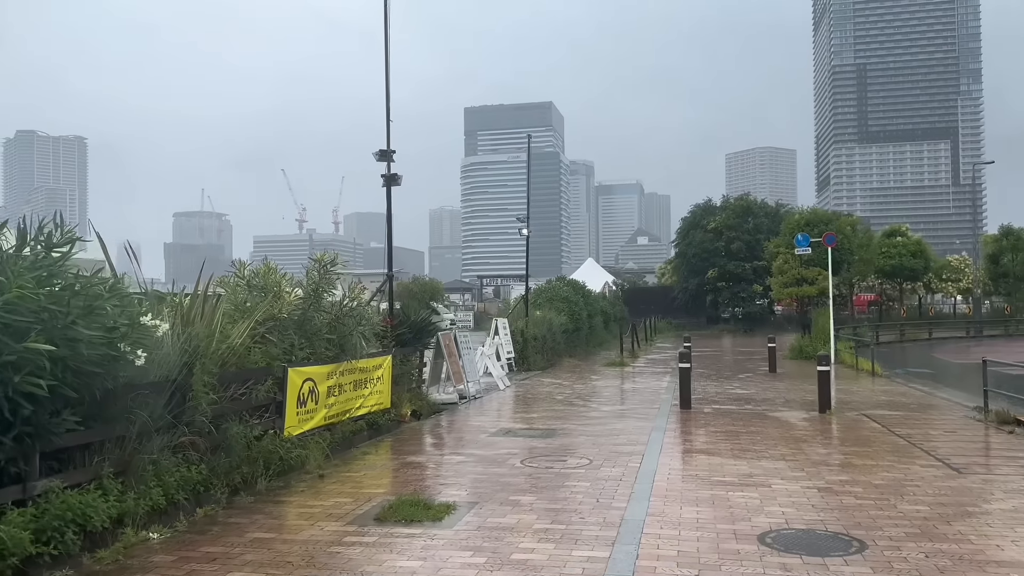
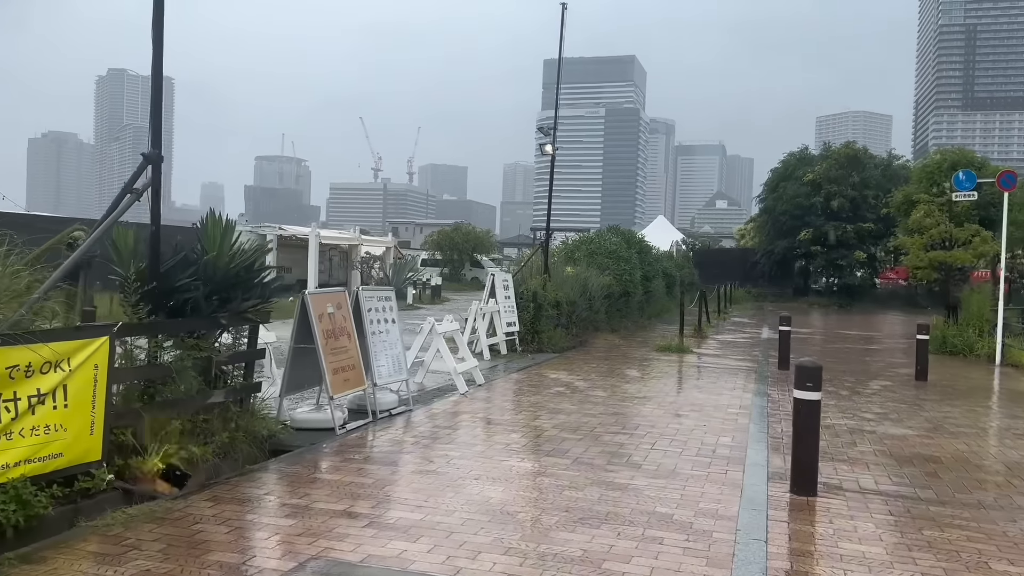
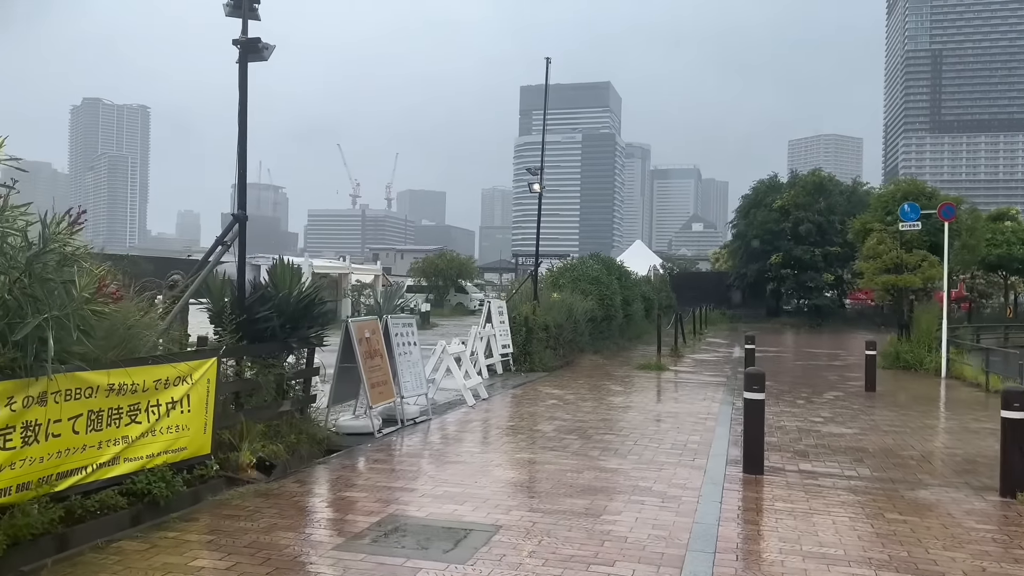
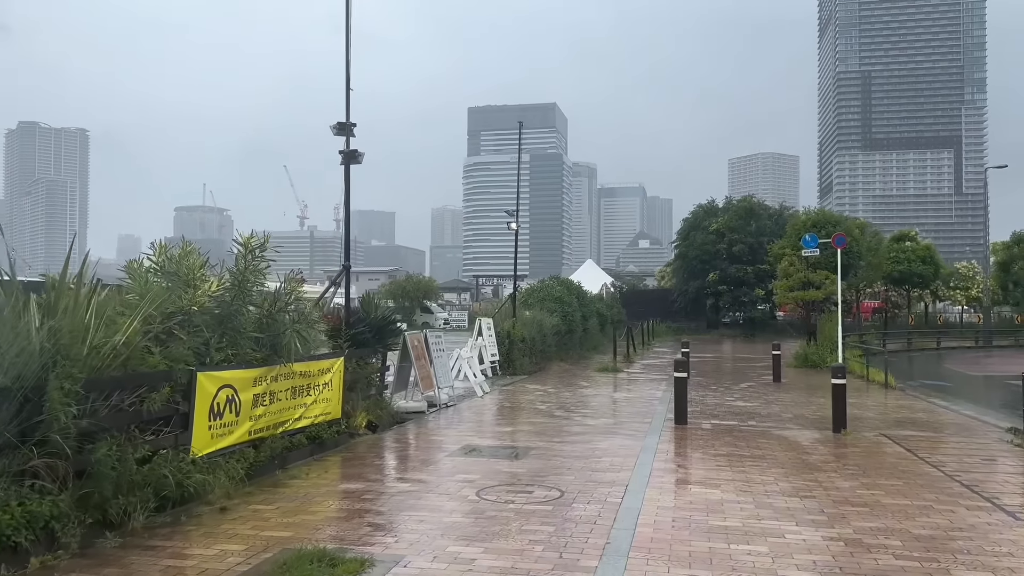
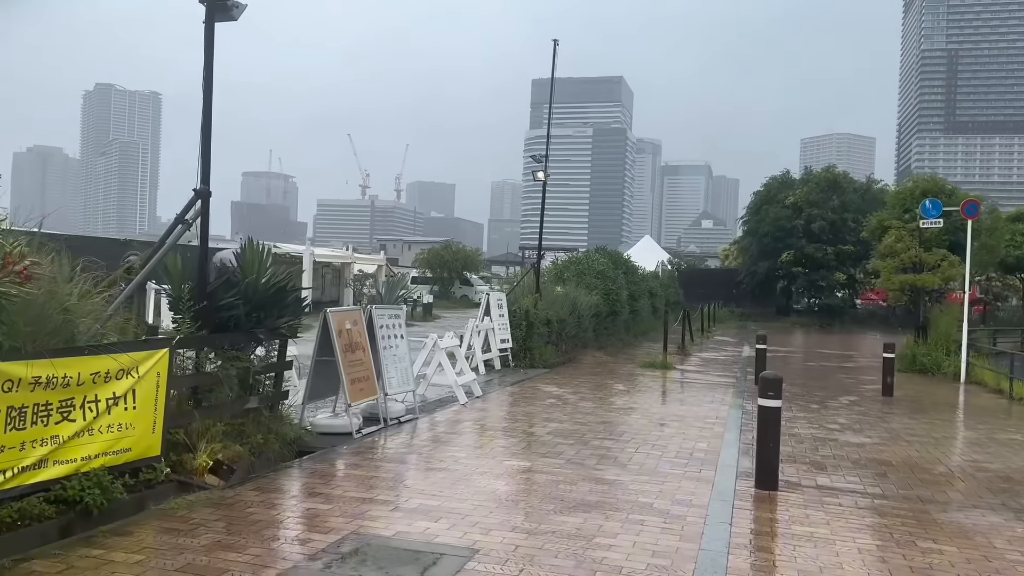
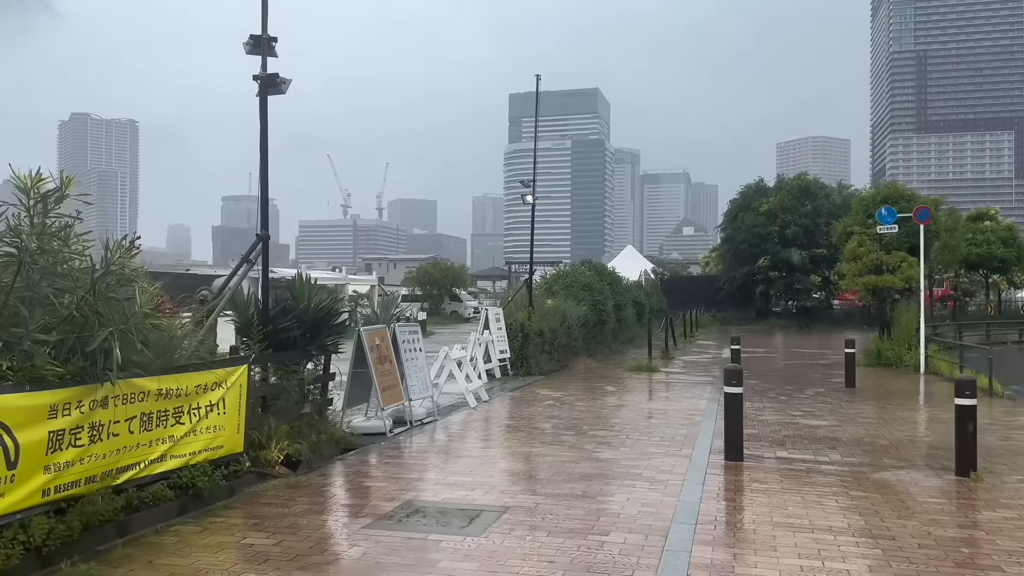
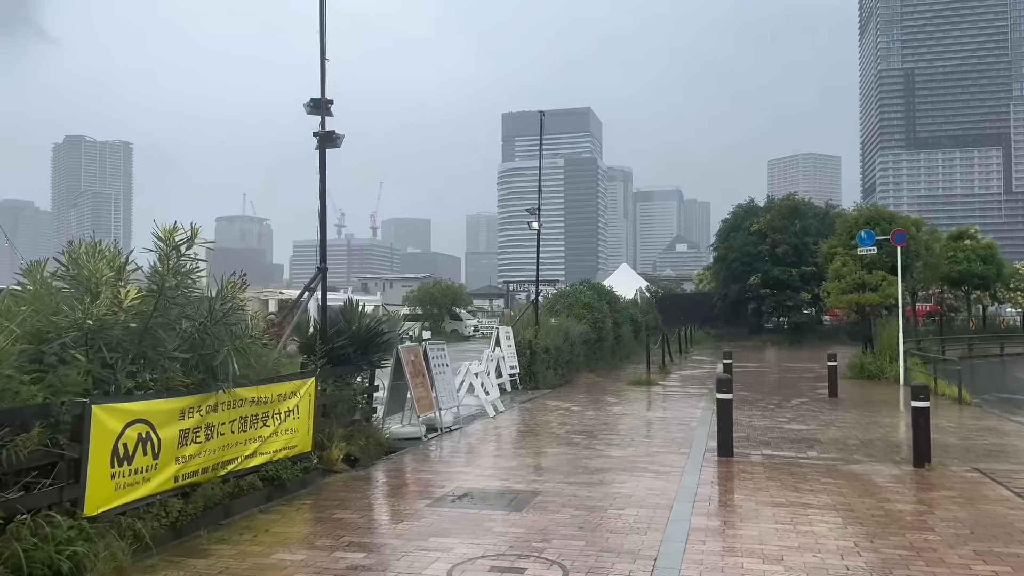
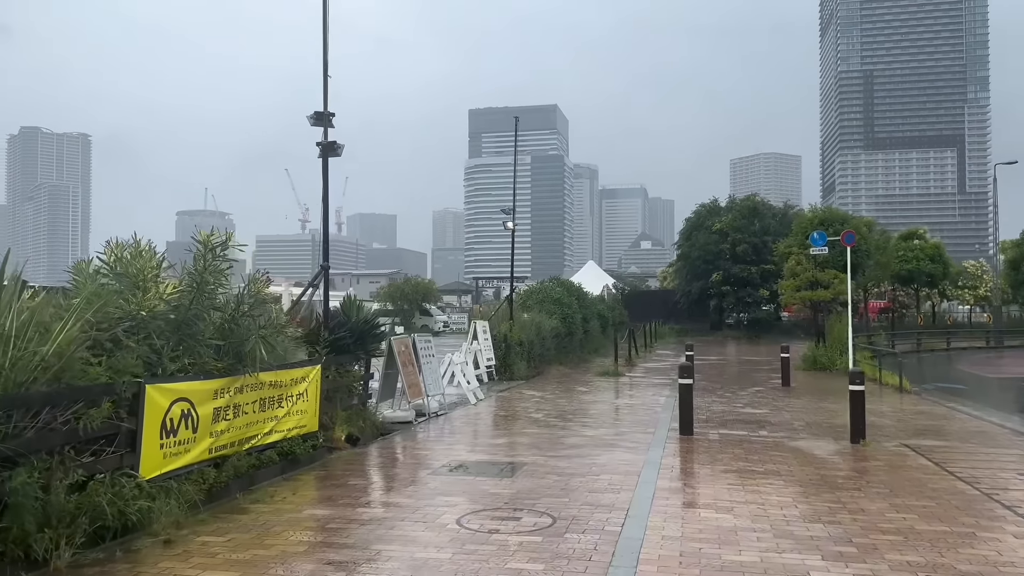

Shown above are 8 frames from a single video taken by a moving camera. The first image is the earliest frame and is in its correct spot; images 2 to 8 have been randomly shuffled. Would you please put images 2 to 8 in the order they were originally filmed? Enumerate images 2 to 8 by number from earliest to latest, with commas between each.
4, 8, 7, 6, 3, 5, 2
